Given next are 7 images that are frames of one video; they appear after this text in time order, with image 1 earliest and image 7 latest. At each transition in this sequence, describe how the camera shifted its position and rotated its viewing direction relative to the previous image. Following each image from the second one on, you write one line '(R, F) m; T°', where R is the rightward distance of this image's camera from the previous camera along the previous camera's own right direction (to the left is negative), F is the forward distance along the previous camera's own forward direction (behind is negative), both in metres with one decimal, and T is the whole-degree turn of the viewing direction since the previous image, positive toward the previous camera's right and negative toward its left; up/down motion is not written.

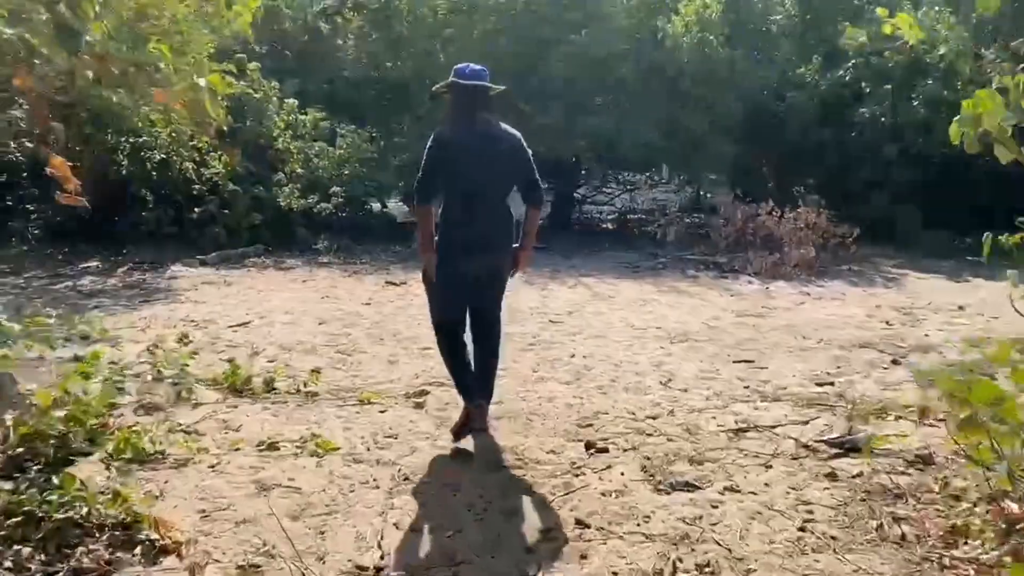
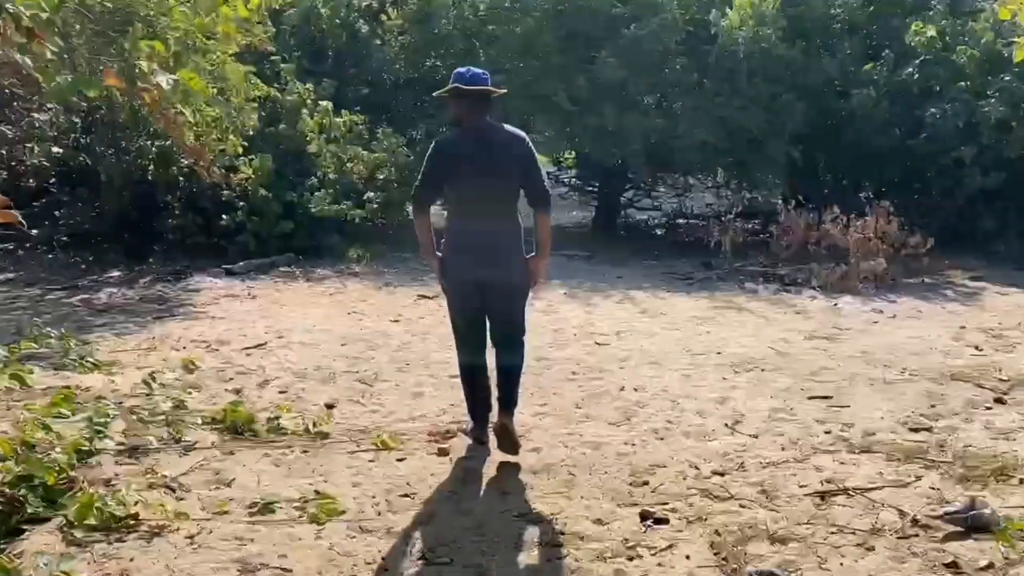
(0.0, +0.7) m; -3°
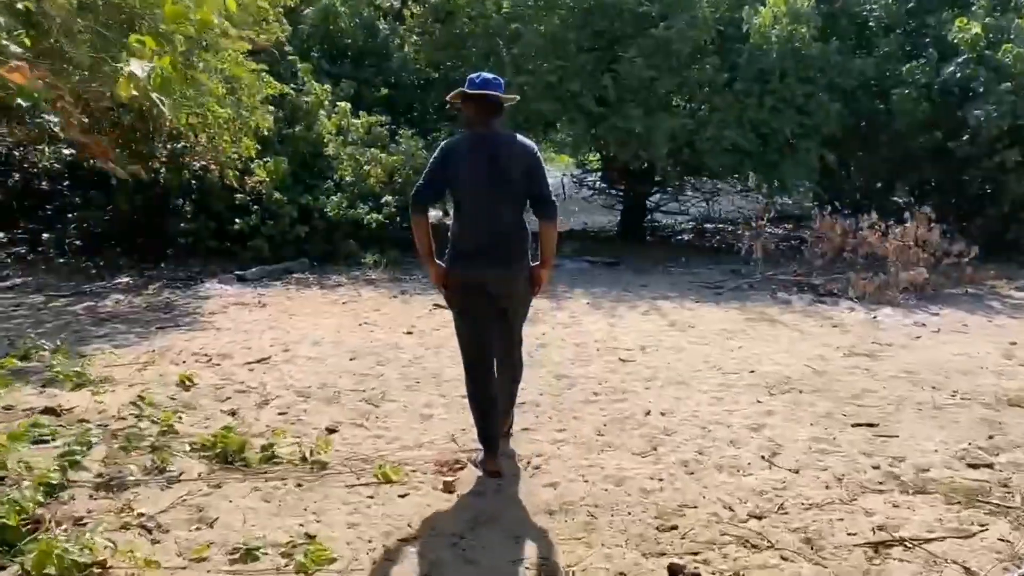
(0.0, +0.4) m; -2°
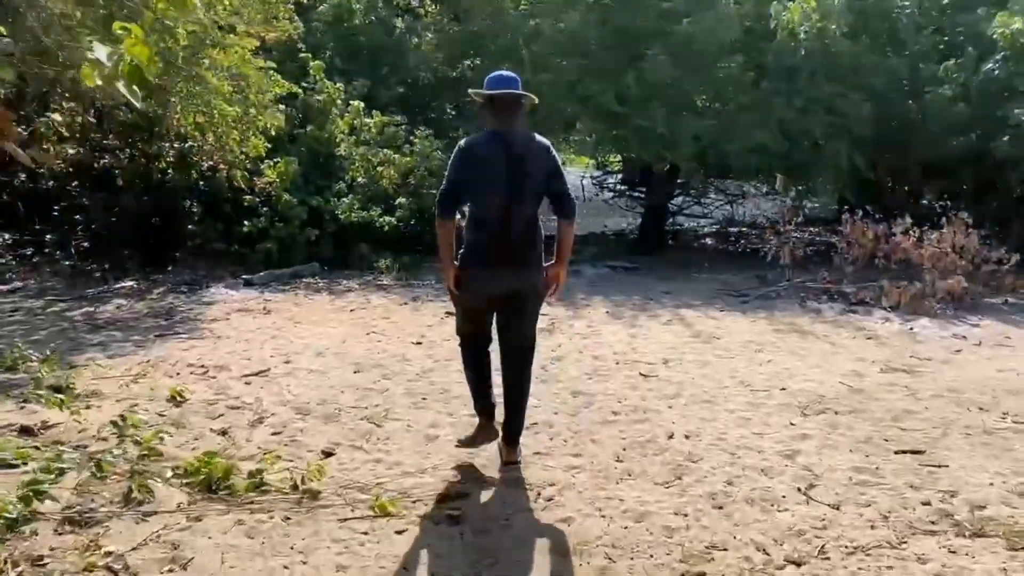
(0.0, +0.4) m; -1°
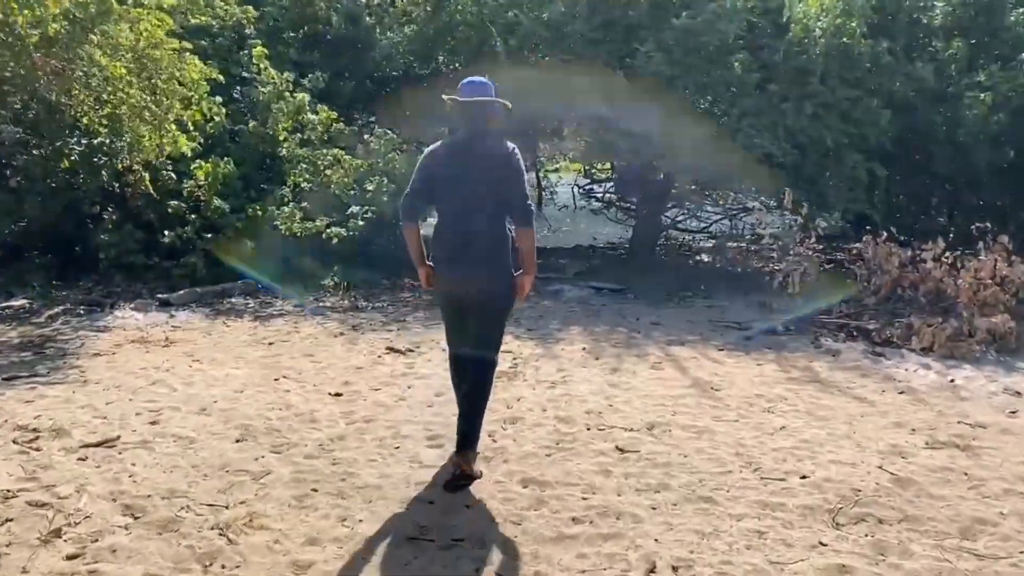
(+0.3, +1.5) m; 0°
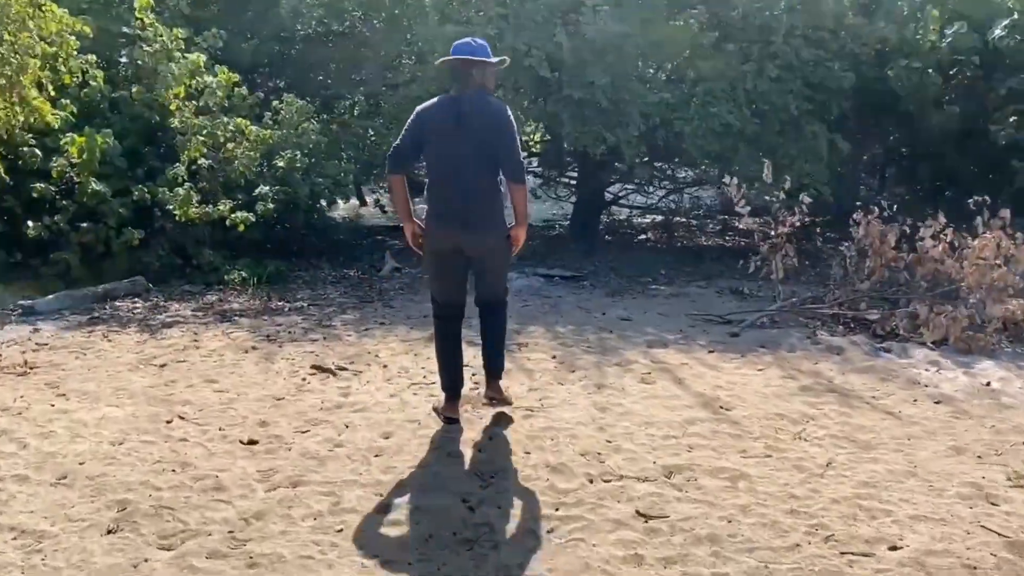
(-0.2, +1.3) m; +5°
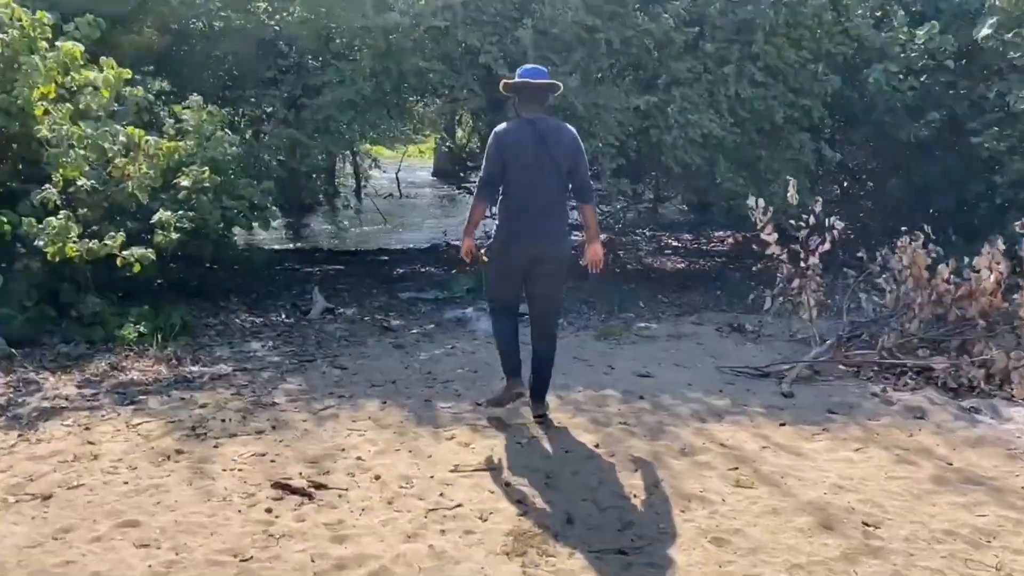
(-0.7, +1.6) m; +8°
